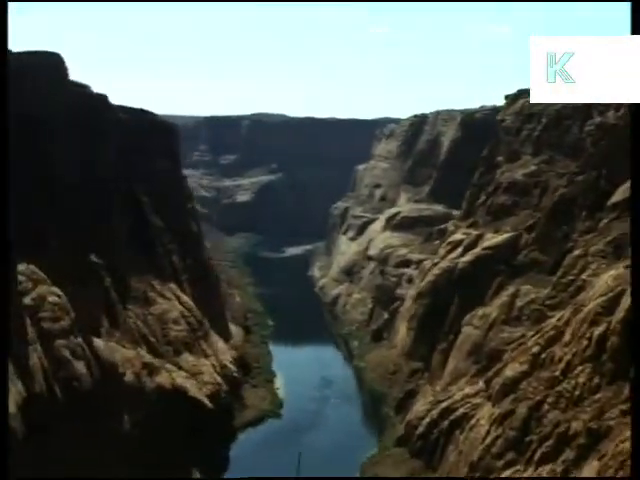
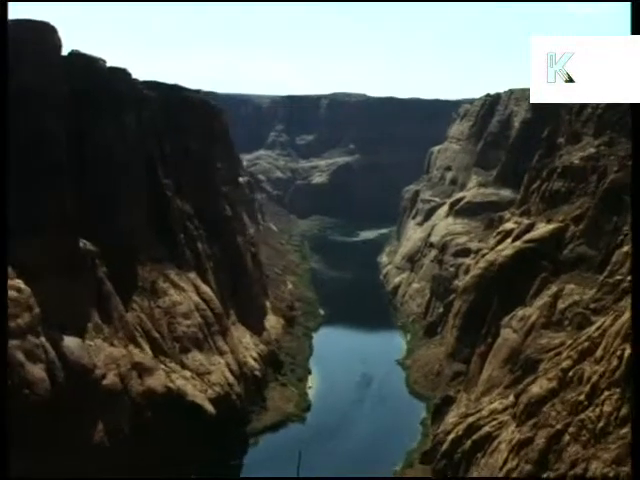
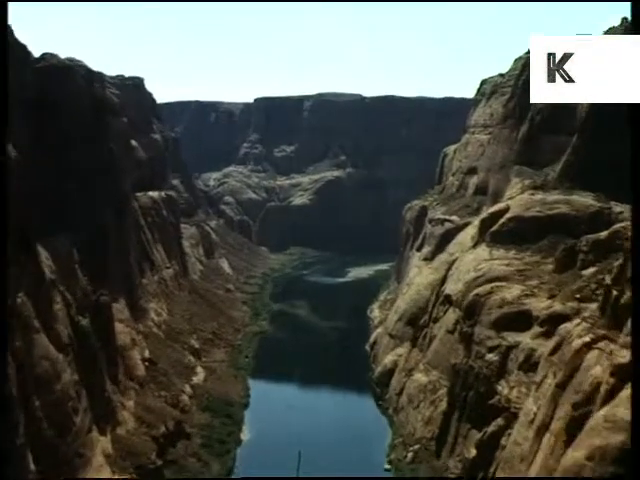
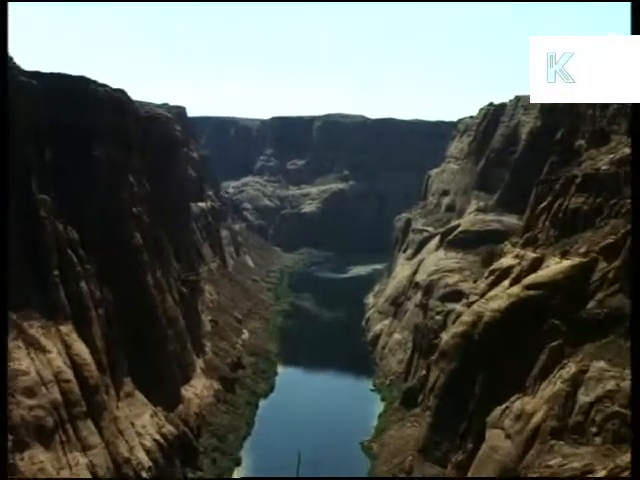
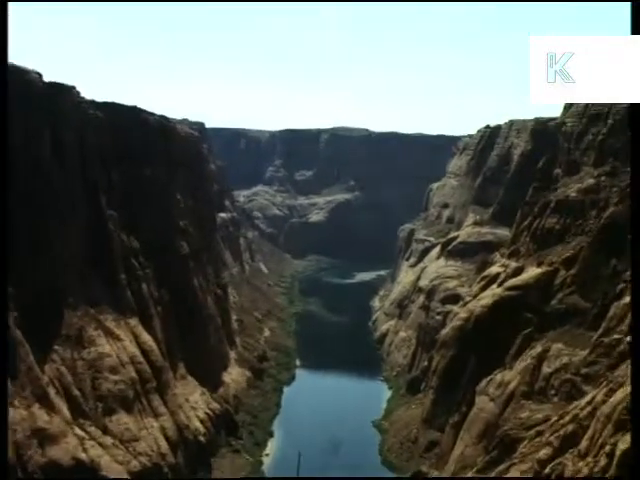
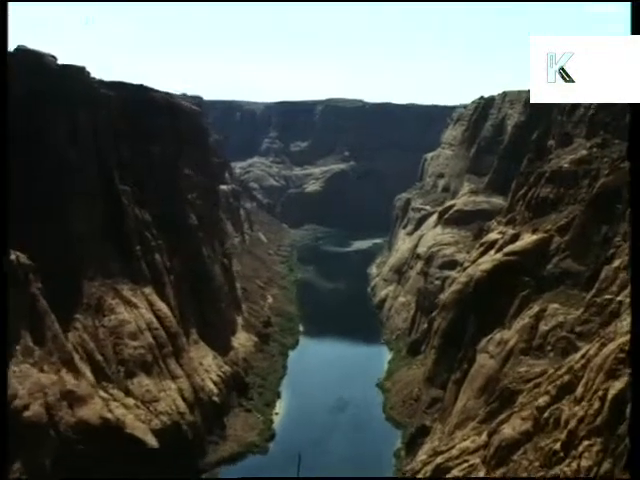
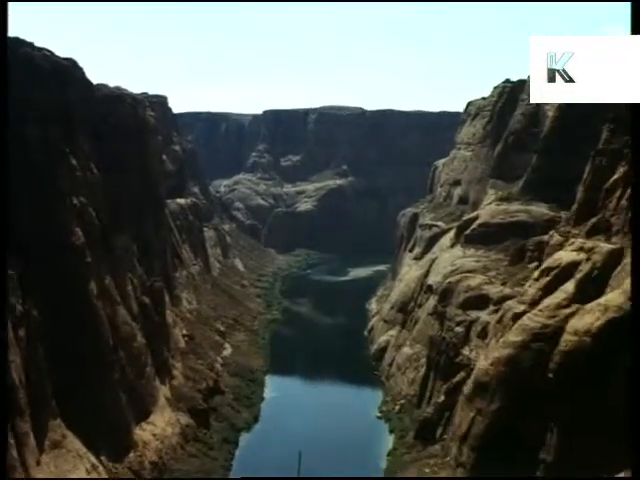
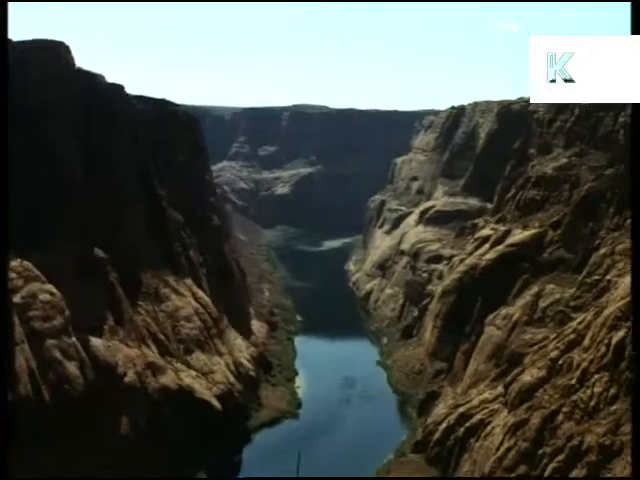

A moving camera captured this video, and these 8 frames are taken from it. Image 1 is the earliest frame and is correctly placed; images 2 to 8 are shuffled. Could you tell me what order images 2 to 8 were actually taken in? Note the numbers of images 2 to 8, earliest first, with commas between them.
8, 2, 6, 5, 4, 7, 3
